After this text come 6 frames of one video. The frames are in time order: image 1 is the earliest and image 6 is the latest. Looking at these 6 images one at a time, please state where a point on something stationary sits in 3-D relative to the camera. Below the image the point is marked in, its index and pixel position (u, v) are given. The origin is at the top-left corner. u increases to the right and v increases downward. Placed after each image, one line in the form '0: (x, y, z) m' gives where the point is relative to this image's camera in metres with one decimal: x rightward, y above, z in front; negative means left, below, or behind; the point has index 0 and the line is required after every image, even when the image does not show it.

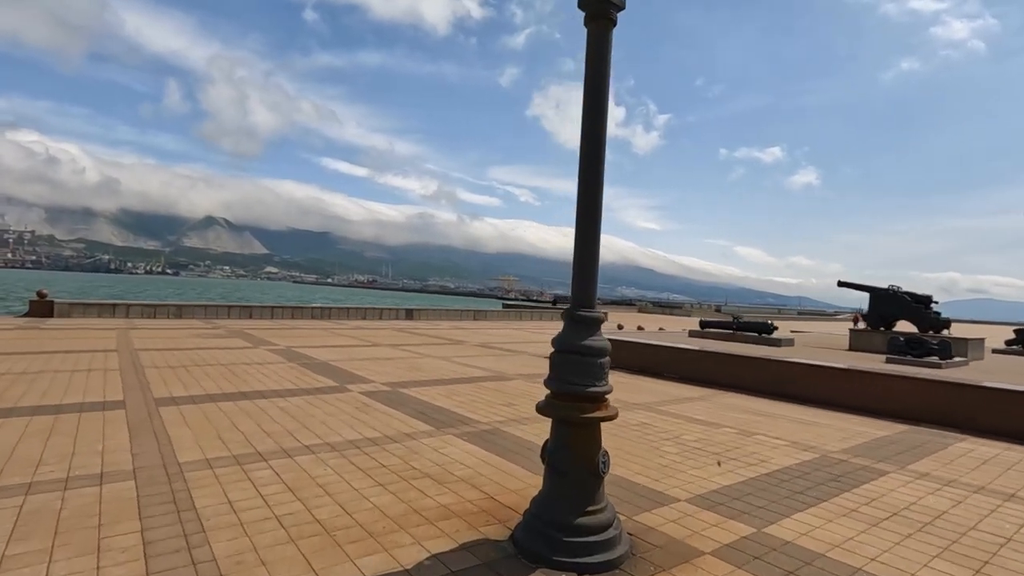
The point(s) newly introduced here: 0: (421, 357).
0: (-2.5, -1.9, +14.8) m
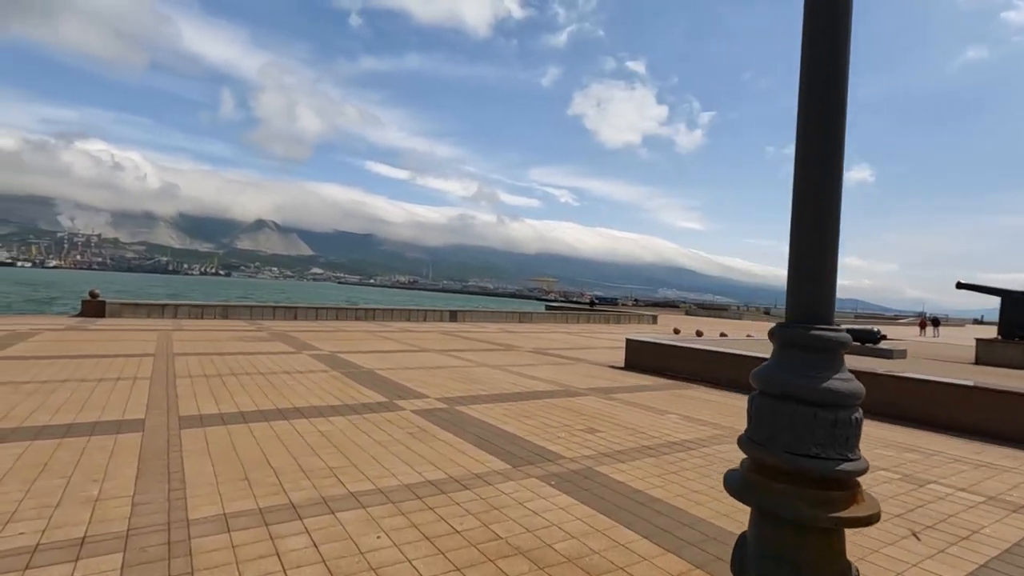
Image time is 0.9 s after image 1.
0: (-0.9, -2.0, +13.4) m
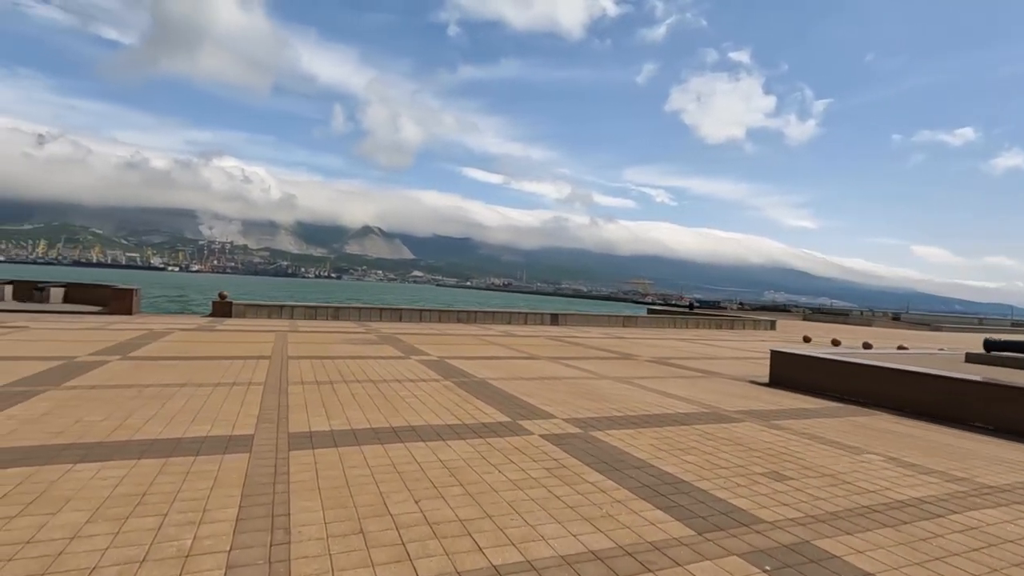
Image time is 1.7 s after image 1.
0: (+1.9, -2.0, +12.0) m
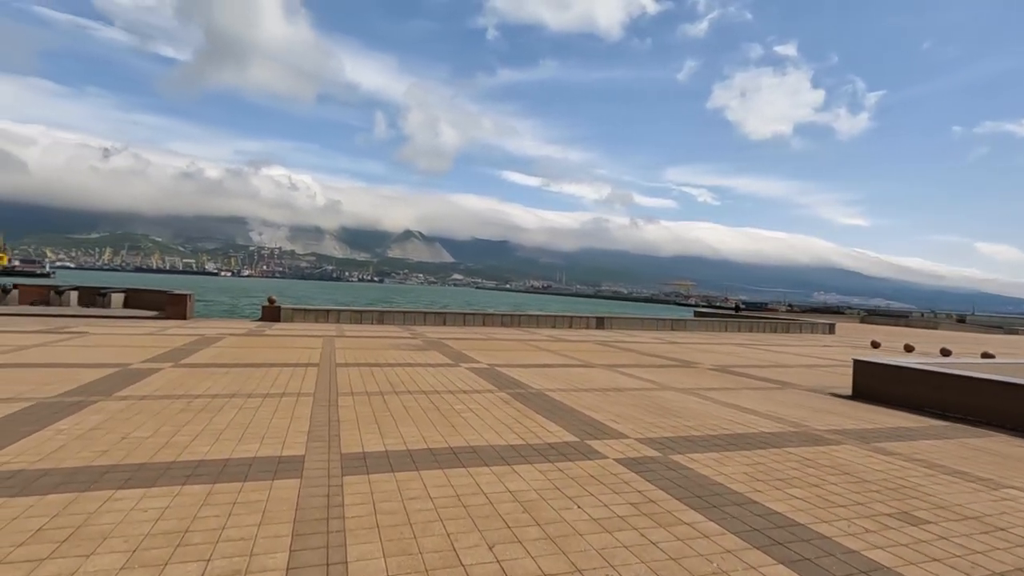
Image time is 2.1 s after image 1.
0: (+3.1, -2.1, +11.1) m
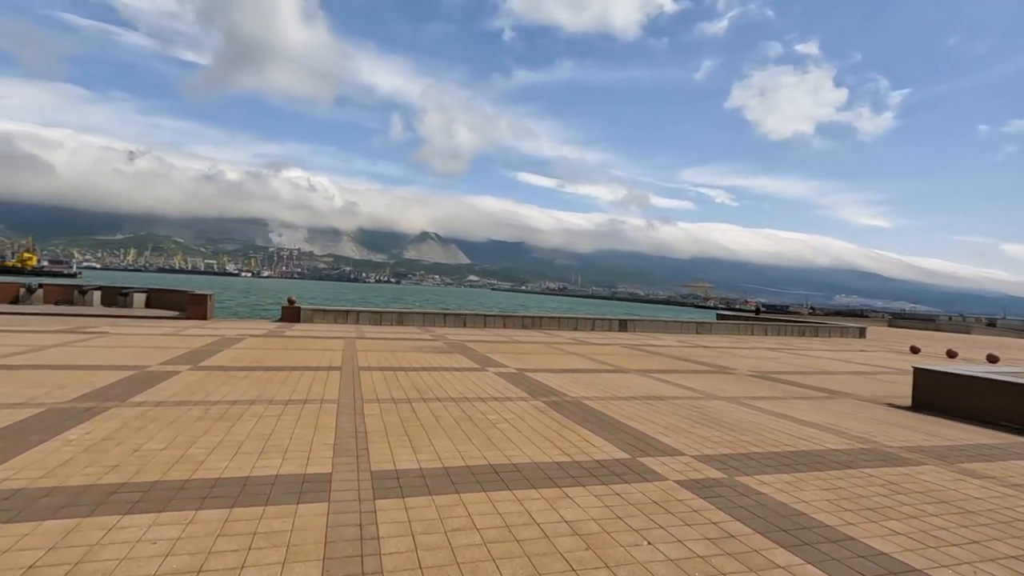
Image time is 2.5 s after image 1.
0: (+3.7, -2.1, +10.4) m
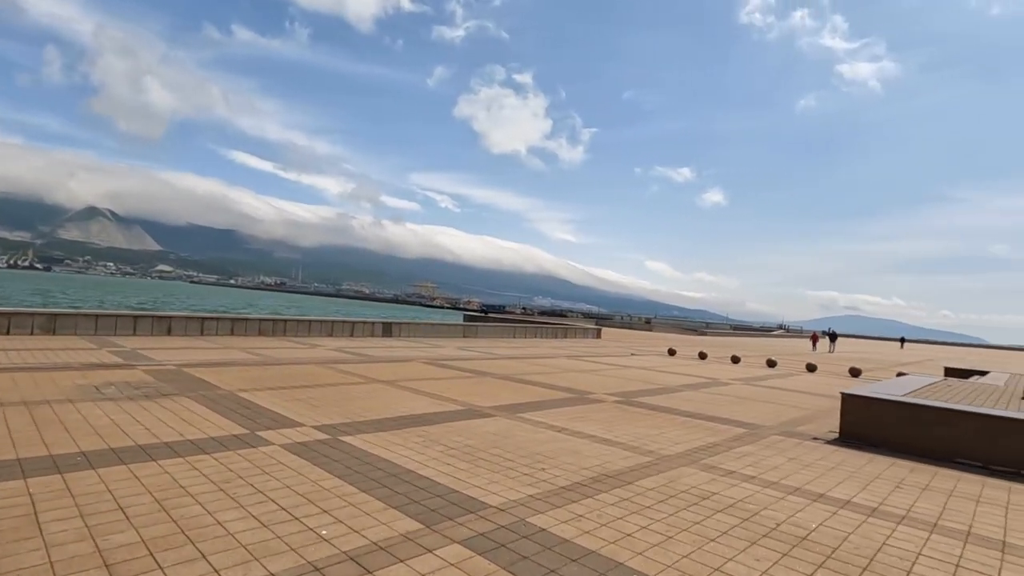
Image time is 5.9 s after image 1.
0: (+1.9, -2.2, +6.5) m
